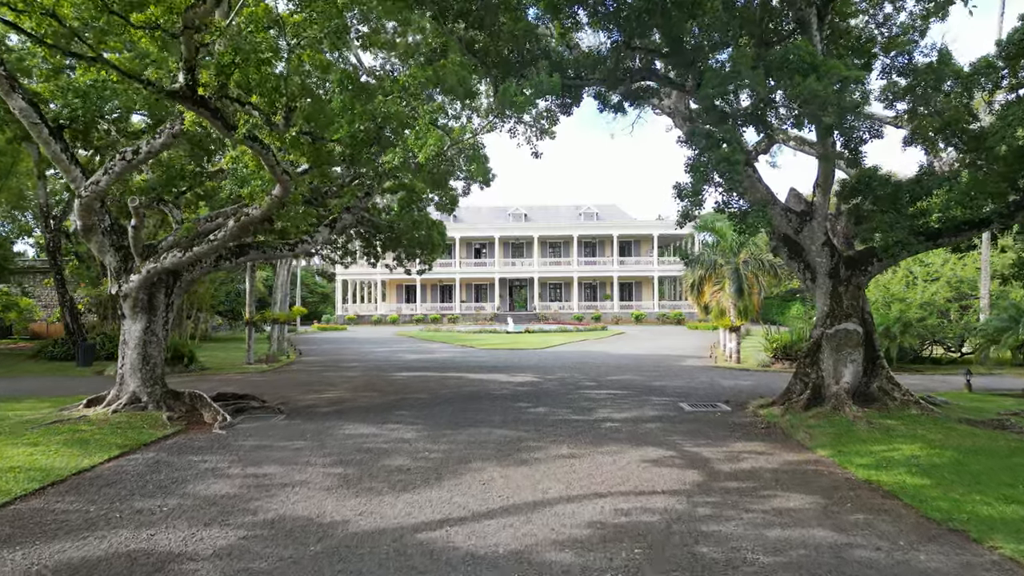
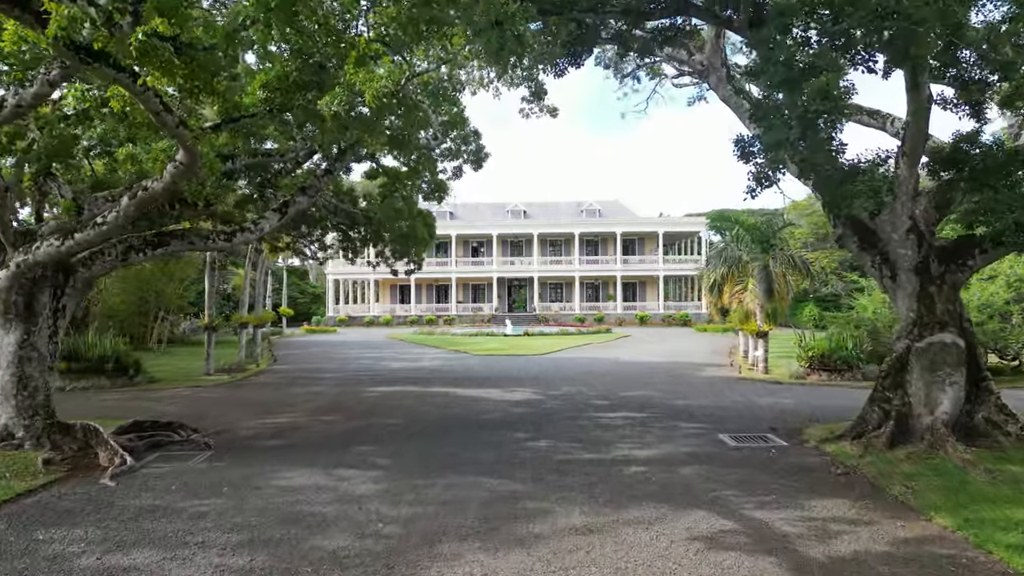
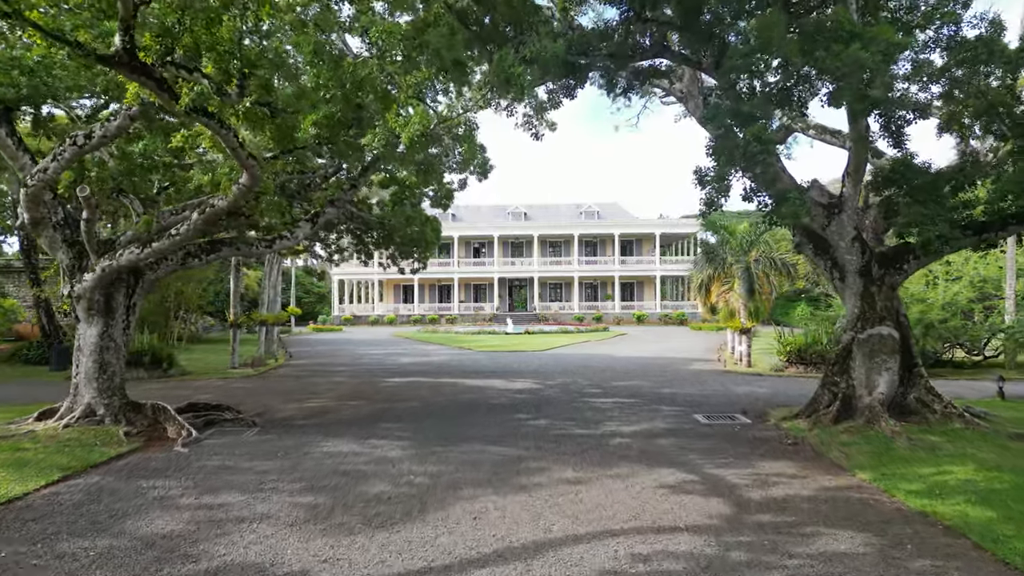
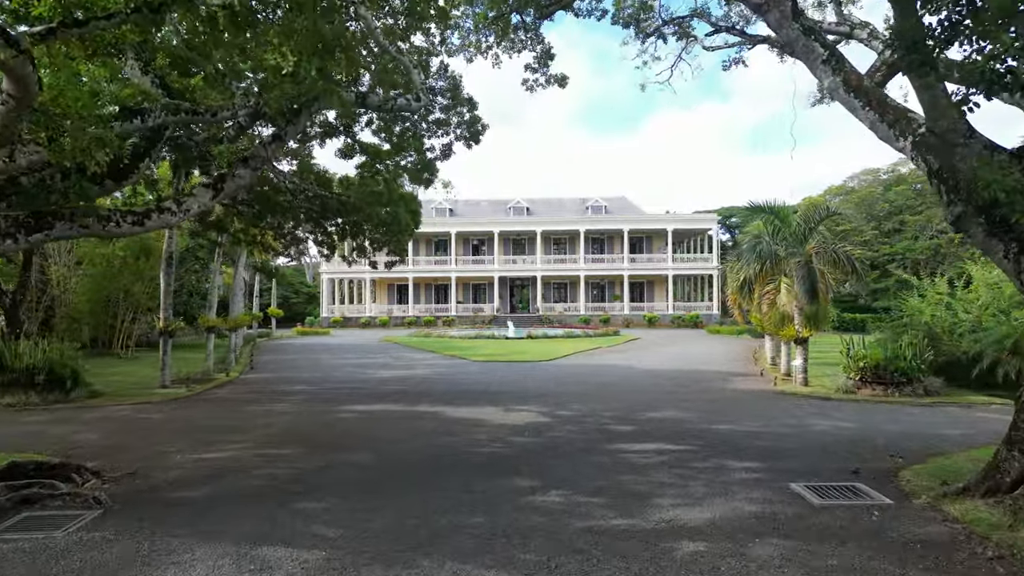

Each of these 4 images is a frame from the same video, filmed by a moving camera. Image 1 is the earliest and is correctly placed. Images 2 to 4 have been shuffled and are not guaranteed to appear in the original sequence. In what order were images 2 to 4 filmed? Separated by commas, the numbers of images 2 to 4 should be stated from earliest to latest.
3, 2, 4
